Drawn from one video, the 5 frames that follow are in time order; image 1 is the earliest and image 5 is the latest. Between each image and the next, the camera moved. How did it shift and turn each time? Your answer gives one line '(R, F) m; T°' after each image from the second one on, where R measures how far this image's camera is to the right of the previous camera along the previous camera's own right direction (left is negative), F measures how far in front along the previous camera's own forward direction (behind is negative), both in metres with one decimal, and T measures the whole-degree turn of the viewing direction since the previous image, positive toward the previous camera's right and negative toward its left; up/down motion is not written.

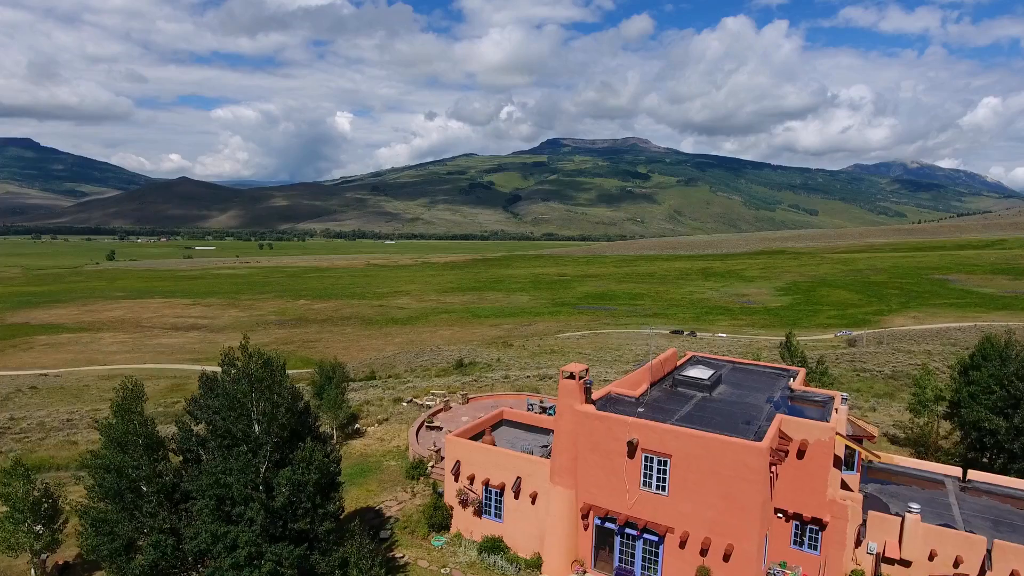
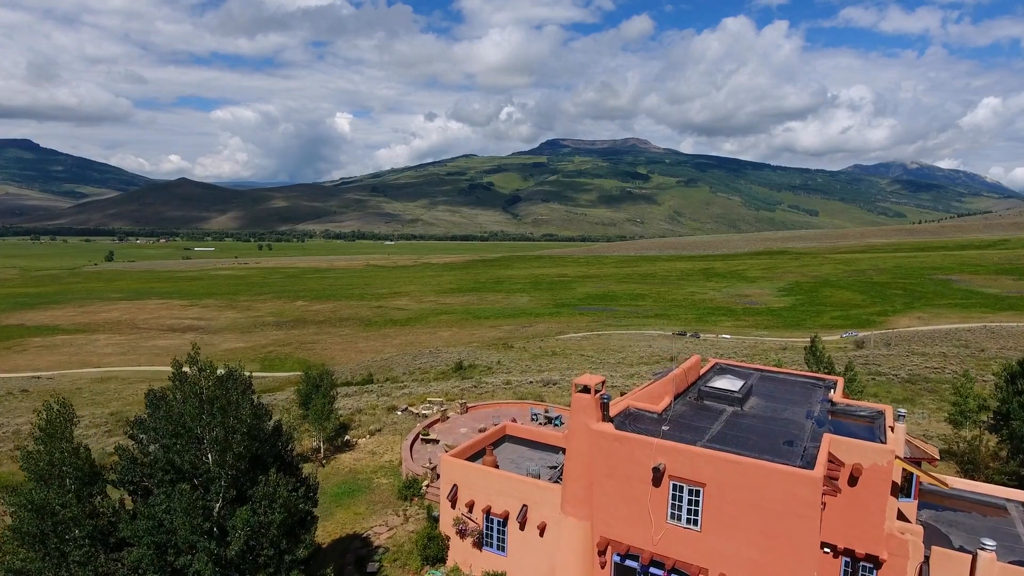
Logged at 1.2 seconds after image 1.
(-0.1, +1.4) m; 0°
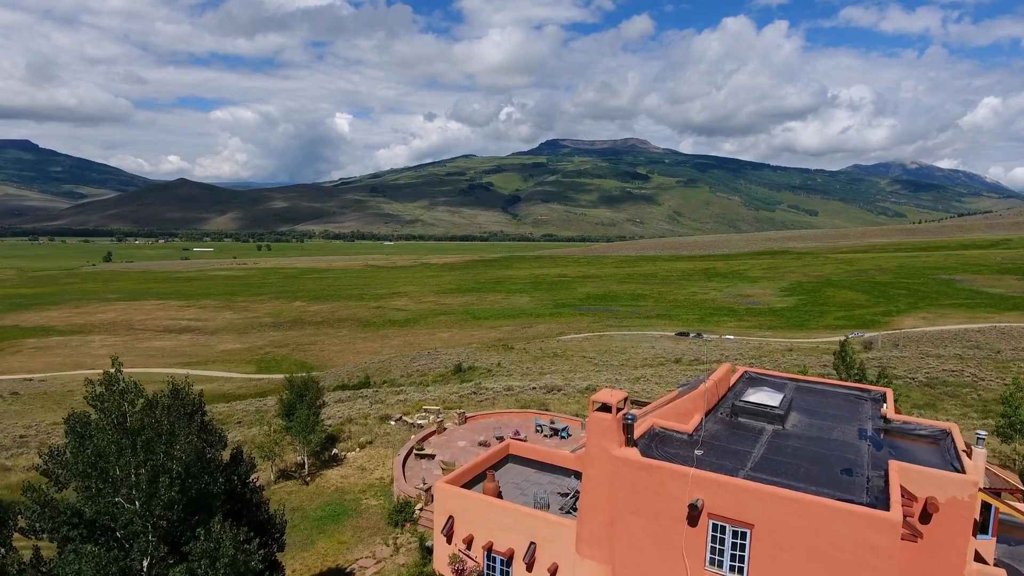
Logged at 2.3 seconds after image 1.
(-0.1, +1.4) m; 0°
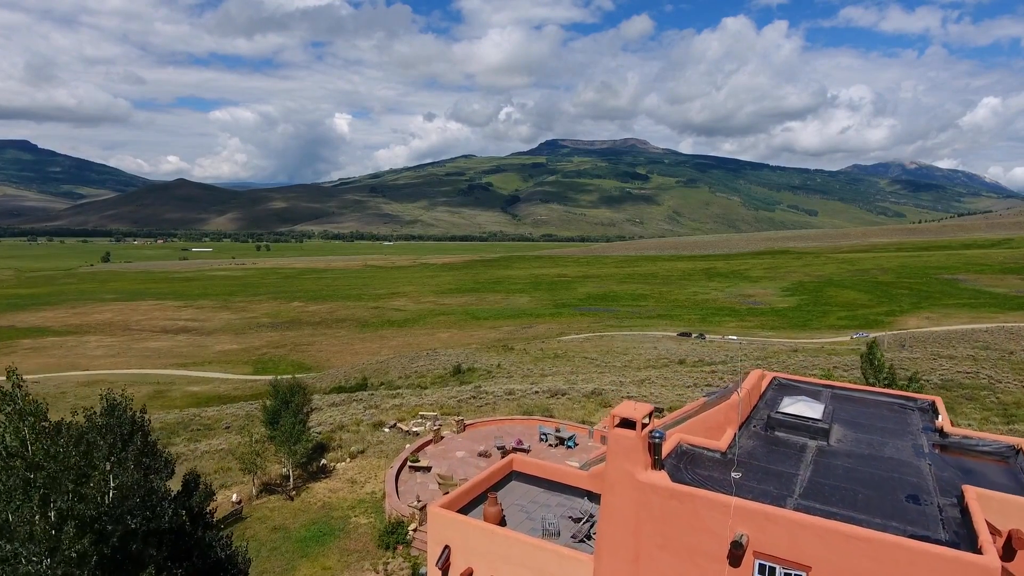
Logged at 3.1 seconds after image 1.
(-0.1, +1.1) m; 0°
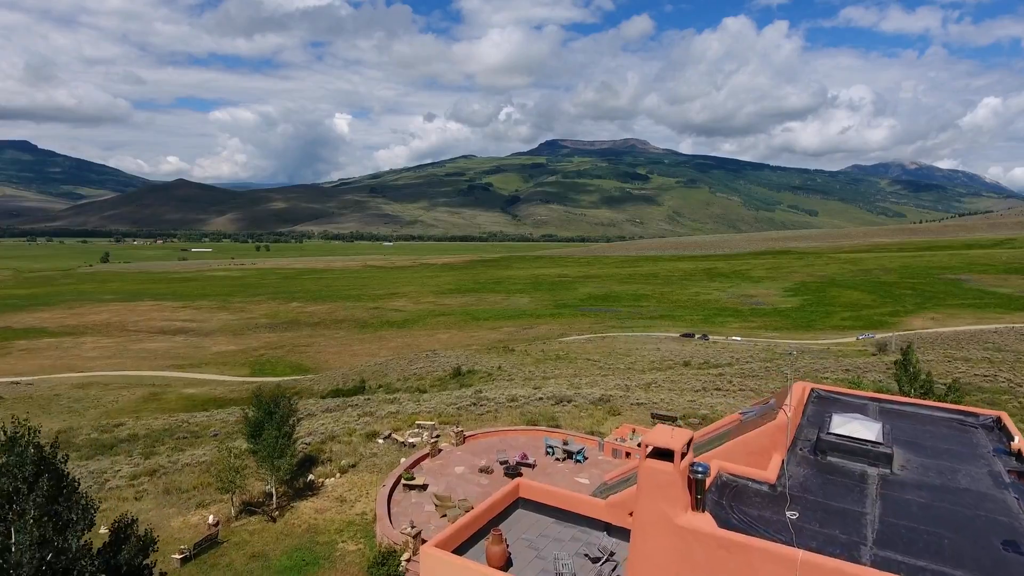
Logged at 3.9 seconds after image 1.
(-0.1, +1.1) m; 0°
